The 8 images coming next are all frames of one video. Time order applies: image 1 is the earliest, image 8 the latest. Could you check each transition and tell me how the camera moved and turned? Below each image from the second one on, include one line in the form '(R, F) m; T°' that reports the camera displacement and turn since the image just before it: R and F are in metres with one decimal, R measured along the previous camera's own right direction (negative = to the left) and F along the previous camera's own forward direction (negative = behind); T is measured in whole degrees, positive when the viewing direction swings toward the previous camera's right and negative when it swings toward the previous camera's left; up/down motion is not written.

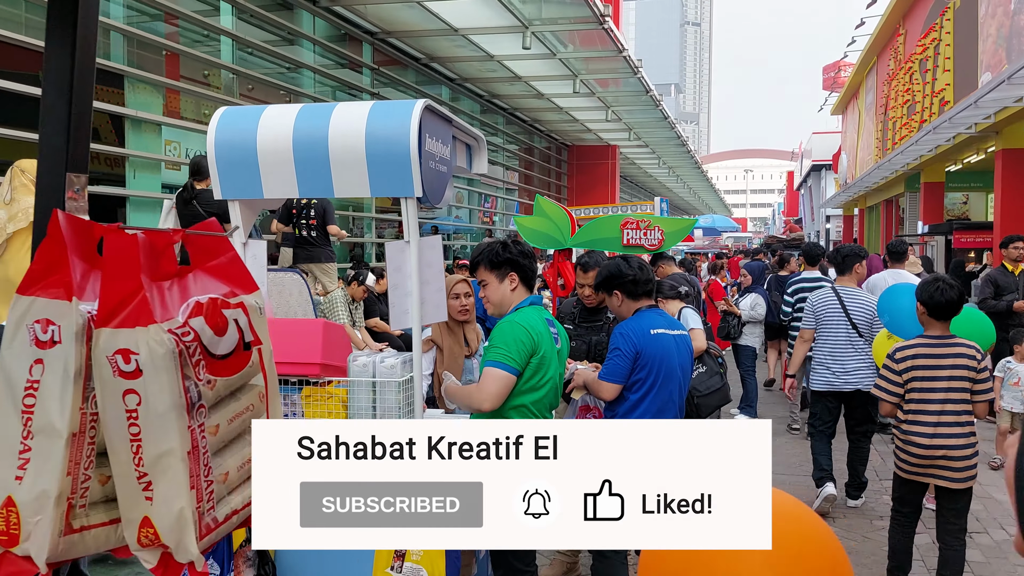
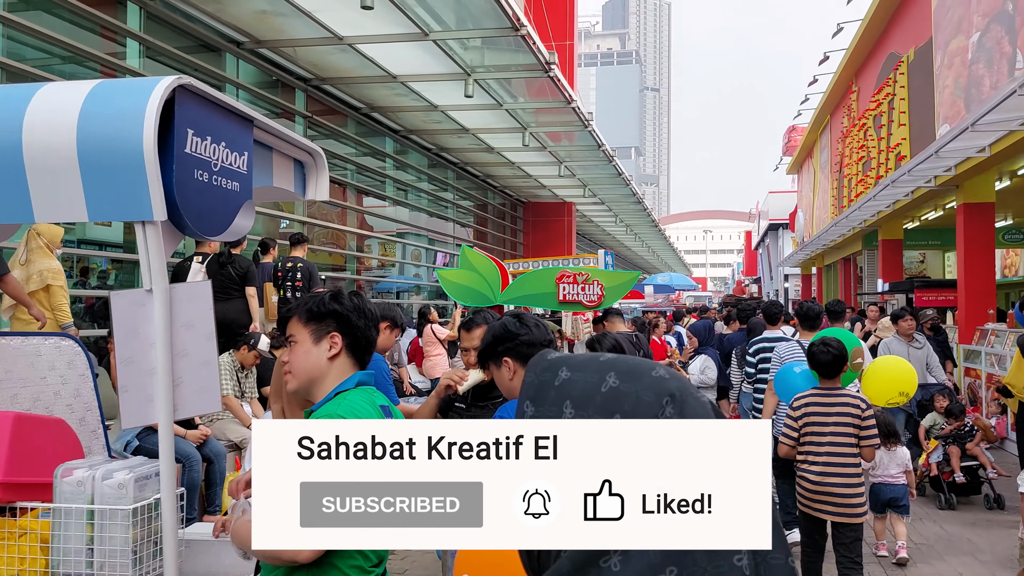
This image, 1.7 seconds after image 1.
(-0.1, +0.3) m; +3°
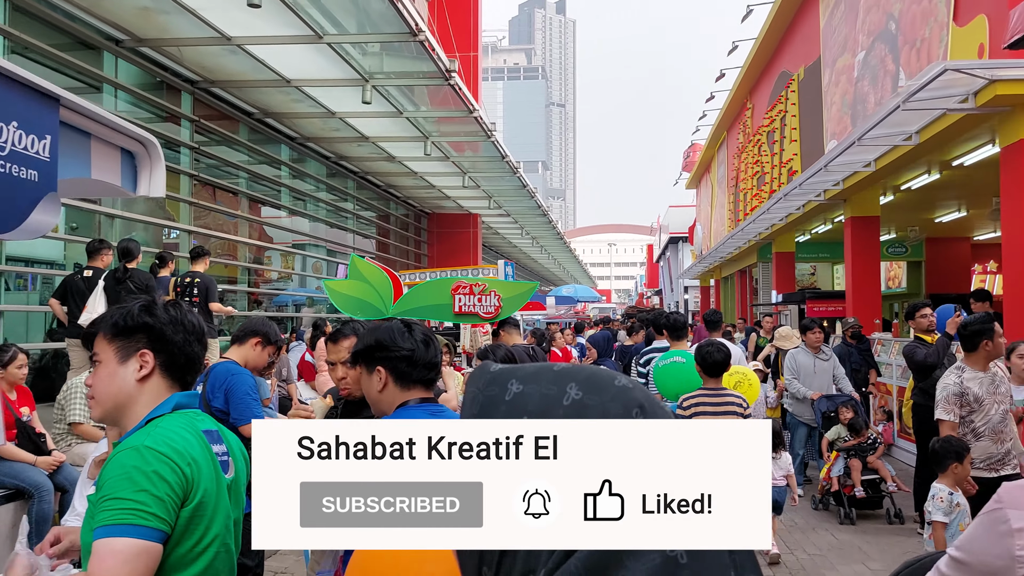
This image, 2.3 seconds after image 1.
(+0.1, +0.3) m; +6°
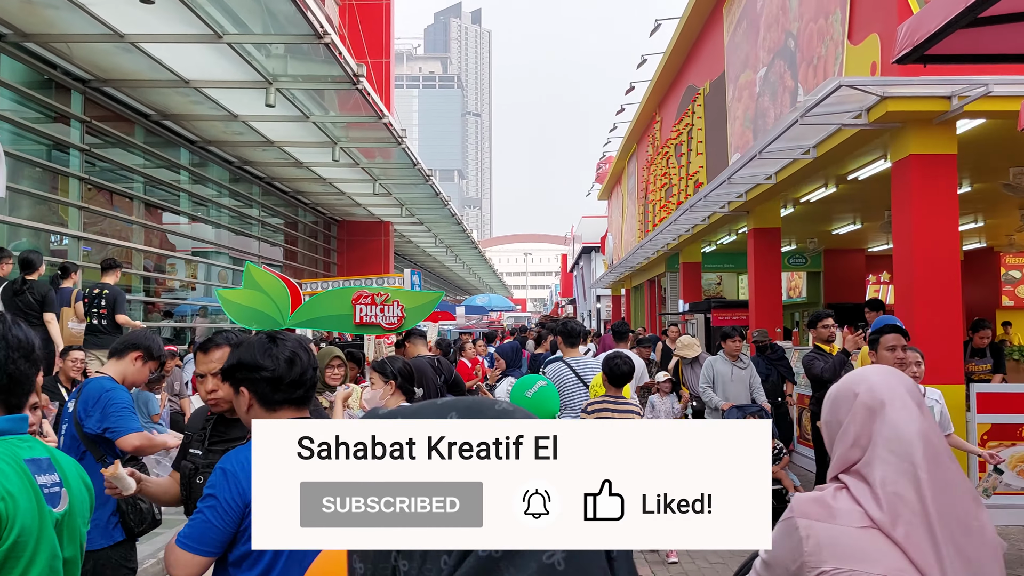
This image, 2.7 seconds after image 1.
(+0.1, +0.2) m; +6°
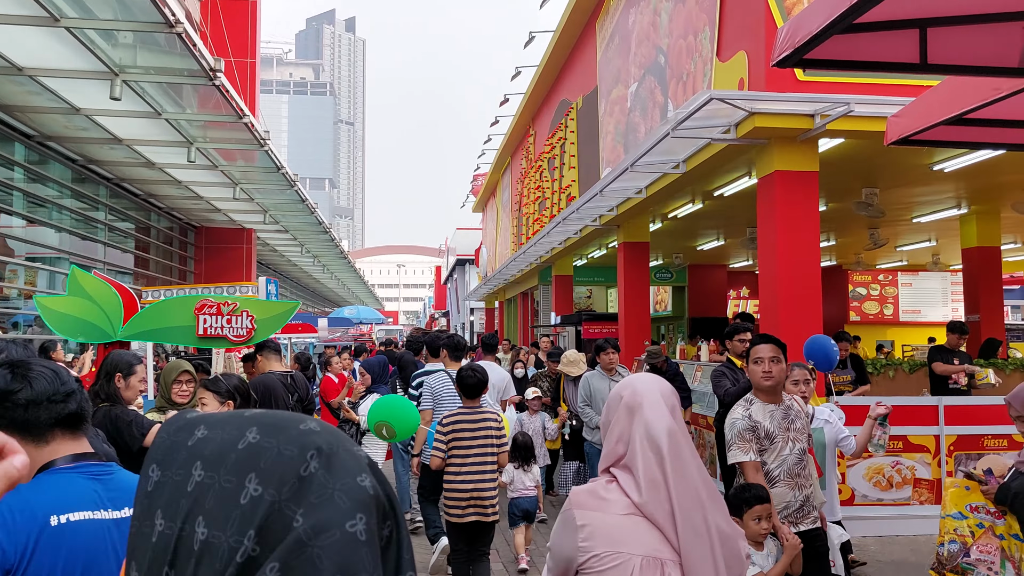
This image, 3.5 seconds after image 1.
(+0.1, +0.4) m; +9°
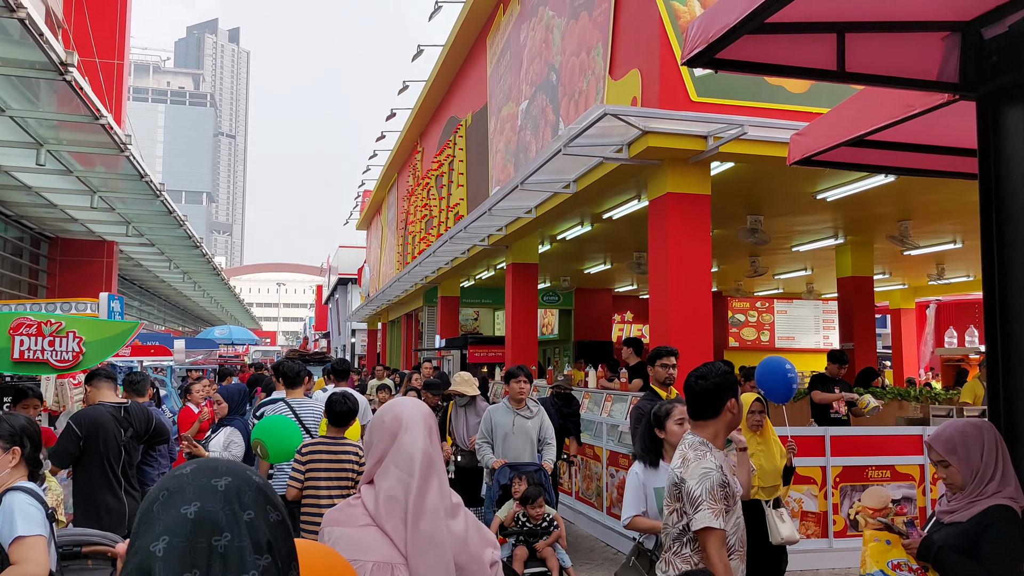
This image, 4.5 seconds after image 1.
(+0.1, +0.5) m; +8°
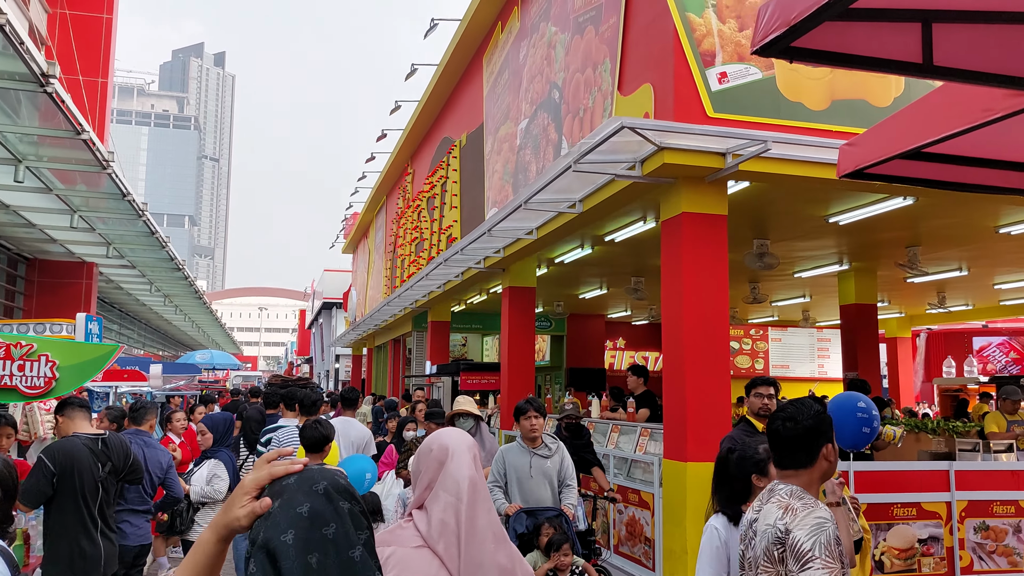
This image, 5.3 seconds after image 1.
(-0.2, +0.4) m; +1°
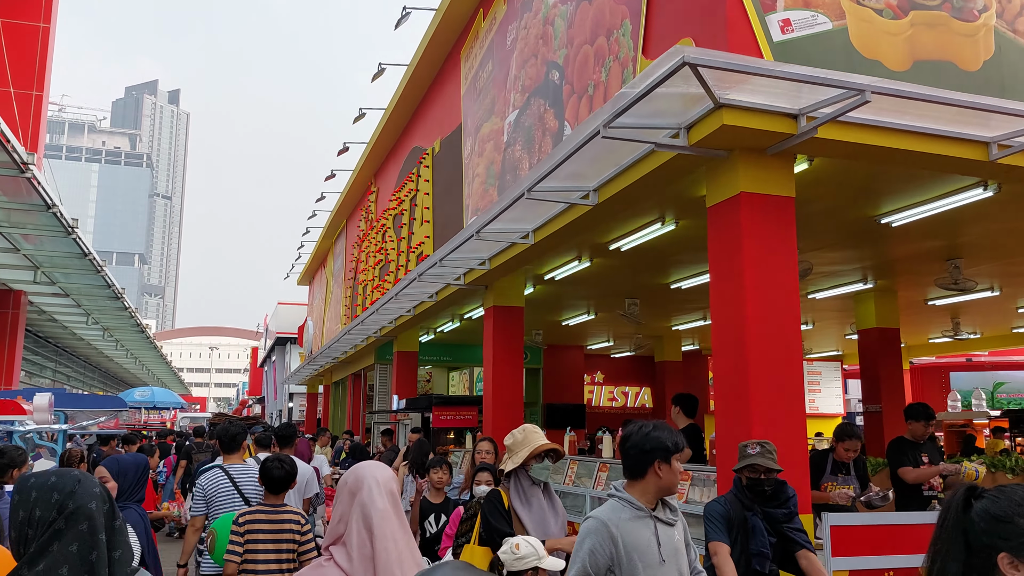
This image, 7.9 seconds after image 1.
(-0.4, +1.7) m; +3°
